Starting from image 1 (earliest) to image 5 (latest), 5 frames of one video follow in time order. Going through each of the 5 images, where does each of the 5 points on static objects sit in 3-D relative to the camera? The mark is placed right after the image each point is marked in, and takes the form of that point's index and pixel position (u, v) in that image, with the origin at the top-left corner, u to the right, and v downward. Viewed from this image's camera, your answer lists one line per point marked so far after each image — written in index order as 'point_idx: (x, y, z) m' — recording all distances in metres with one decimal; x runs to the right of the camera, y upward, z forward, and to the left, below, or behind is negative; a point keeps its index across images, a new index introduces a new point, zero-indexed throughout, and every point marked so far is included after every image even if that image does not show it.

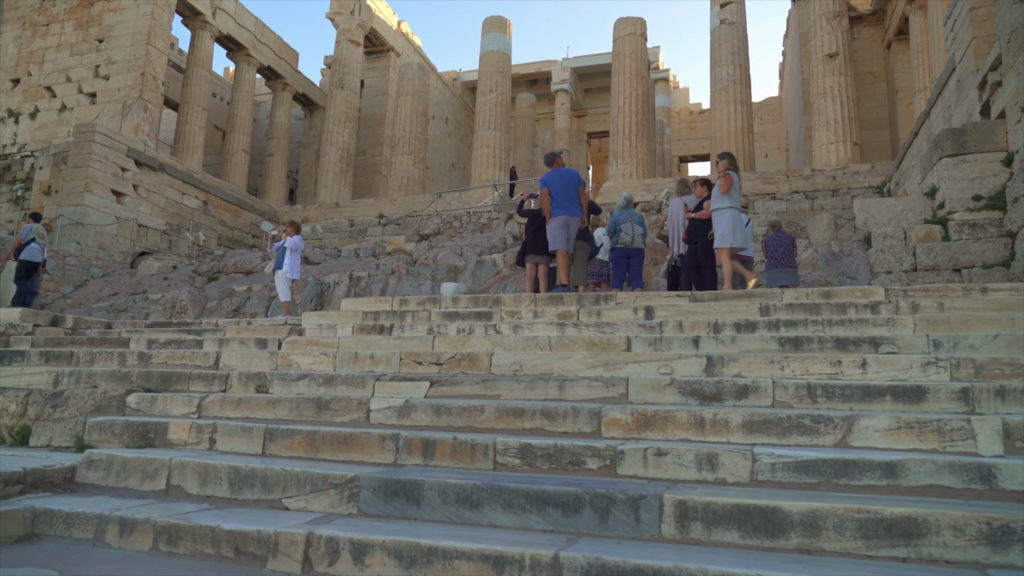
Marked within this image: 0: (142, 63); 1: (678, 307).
0: (-9.6, +5.8, +18.8) m
1: (+1.2, -0.1, +5.4) m
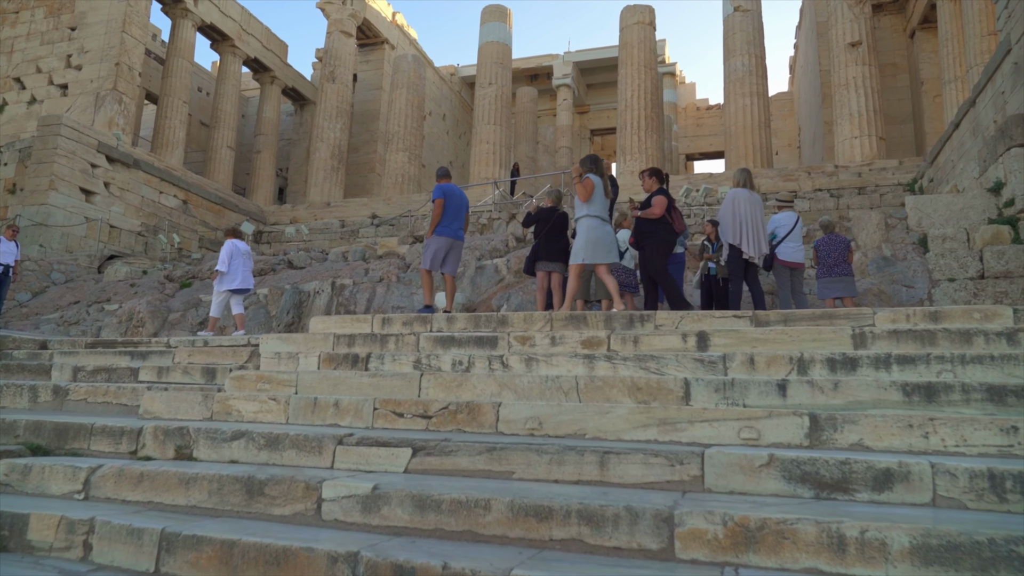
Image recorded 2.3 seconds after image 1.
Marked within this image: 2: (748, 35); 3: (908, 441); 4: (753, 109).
0: (-9.5, +5.7, +17.5) m
1: (+1.3, -0.3, +4.1) m
2: (+5.9, +6.3, +18.1) m
3: (+1.5, -0.6, +2.8) m
4: (+5.9, +4.4, +17.8) m
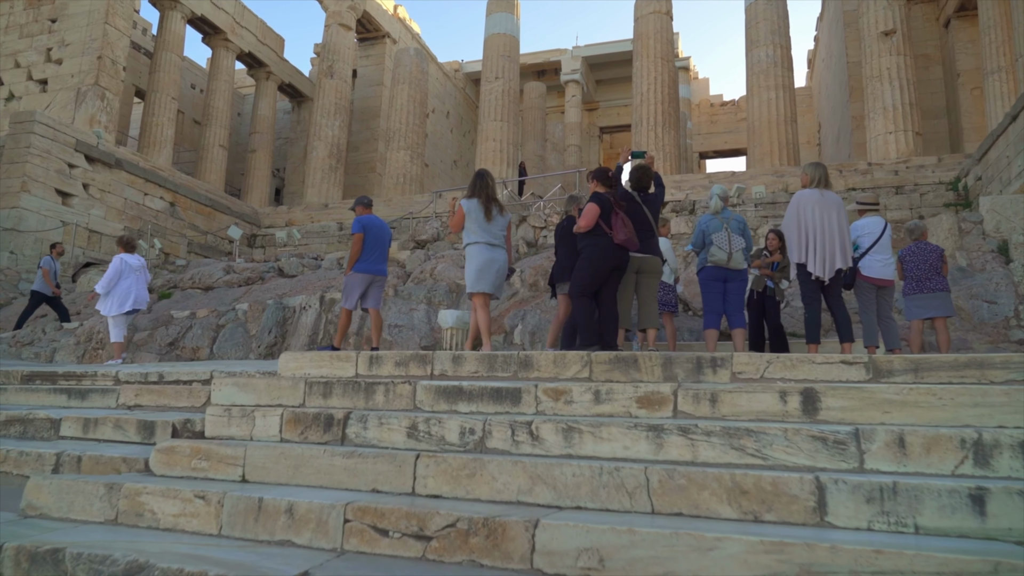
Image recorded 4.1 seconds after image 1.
0: (-9.3, +5.5, +16.4) m
1: (+1.4, -0.4, +2.9) m
2: (+6.1, +6.1, +16.9) m
3: (+1.6, -0.7, +1.6) m
4: (+6.1, +4.2, +16.5) m
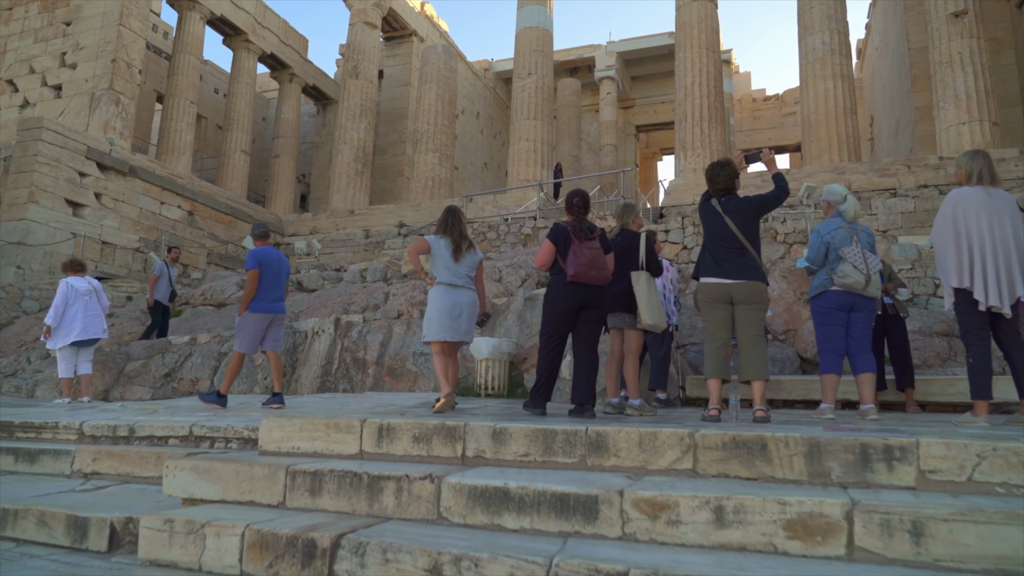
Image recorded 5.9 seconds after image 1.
0: (-8.6, +5.2, +15.7) m
1: (+1.6, -0.6, +1.7) m
2: (+6.8, +6.0, +15.5) m
3: (+1.8, -0.9, +0.4) m
4: (+6.8, +4.1, +15.1) m
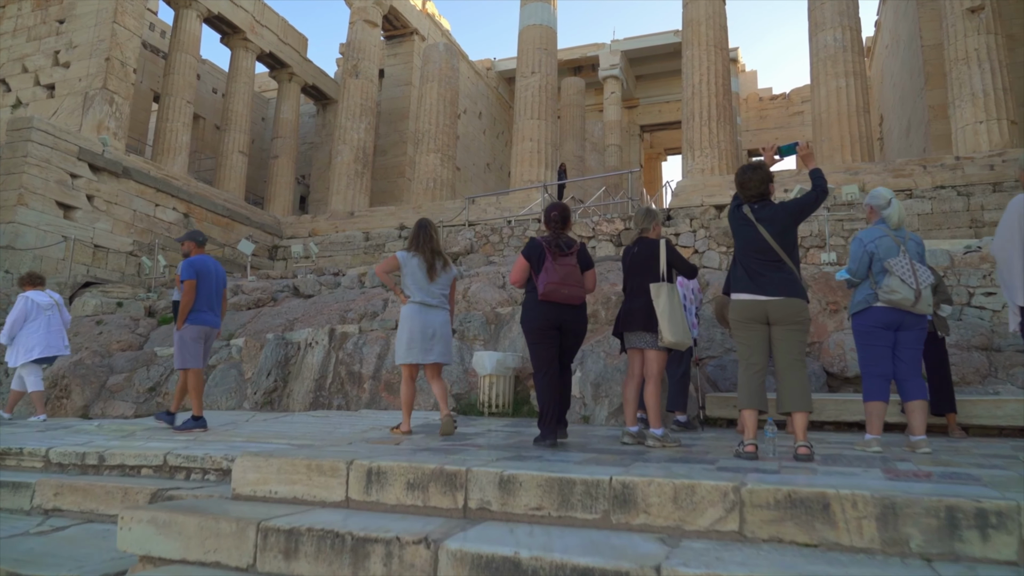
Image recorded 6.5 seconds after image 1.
0: (-8.5, +5.1, +15.3) m
1: (+1.7, -0.7, +1.3) m
2: (+6.9, +5.9, +15.1) m
3: (+1.8, -1.0, -0.1) m
4: (+6.9, +4.0, +14.7) m
